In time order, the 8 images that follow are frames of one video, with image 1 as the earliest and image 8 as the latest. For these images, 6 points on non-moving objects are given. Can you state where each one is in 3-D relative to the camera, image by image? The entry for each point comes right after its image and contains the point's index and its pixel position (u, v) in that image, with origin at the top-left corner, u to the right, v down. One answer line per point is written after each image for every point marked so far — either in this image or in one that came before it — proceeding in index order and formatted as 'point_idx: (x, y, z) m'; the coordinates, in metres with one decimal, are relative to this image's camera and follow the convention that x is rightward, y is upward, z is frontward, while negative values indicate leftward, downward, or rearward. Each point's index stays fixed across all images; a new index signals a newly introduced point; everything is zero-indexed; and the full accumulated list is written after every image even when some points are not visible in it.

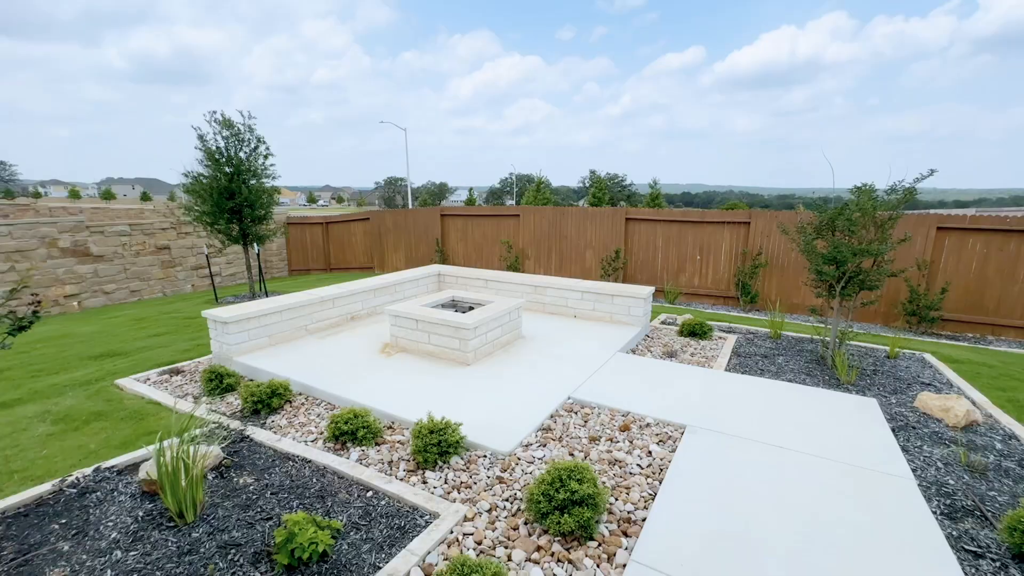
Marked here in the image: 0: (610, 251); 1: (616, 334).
0: (+2.0, +0.8, +9.3) m
1: (+1.2, -0.5, +5.4) m
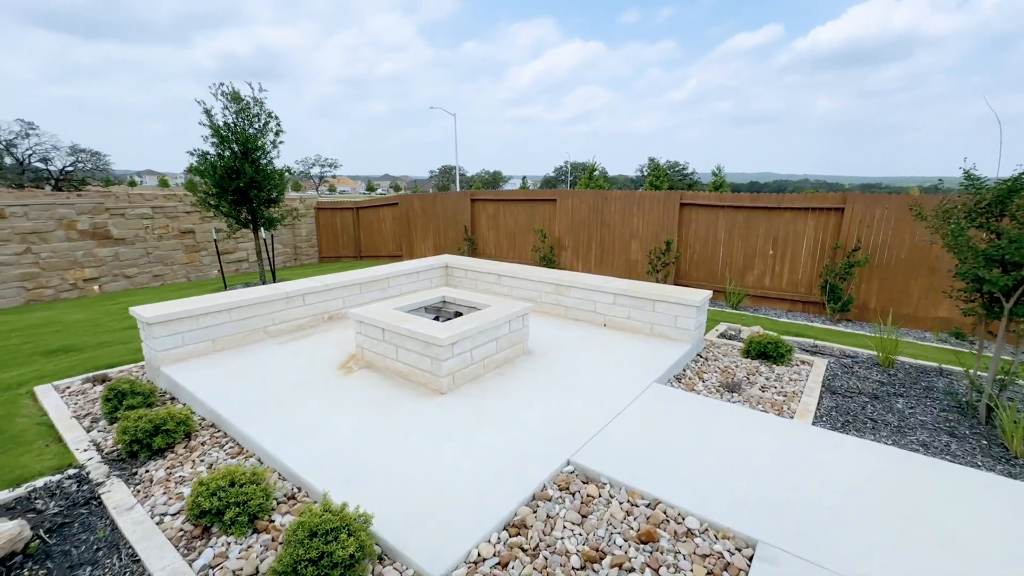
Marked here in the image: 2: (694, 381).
0: (+2.6, +0.8, +7.8) m
1: (+1.3, -0.6, +4.0) m
2: (+1.5, -0.8, +3.7) m
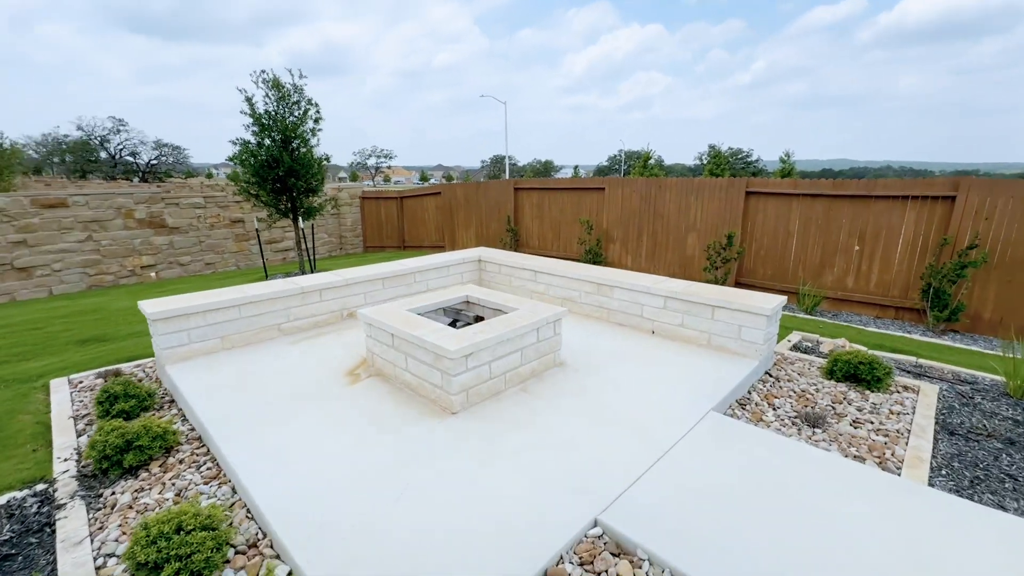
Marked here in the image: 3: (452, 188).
0: (+3.3, +0.8, +7.0) m
1: (+1.5, -0.6, +3.4) m
2: (+1.7, -0.8, +3.1) m
3: (-1.5, +2.5, +11.4) m
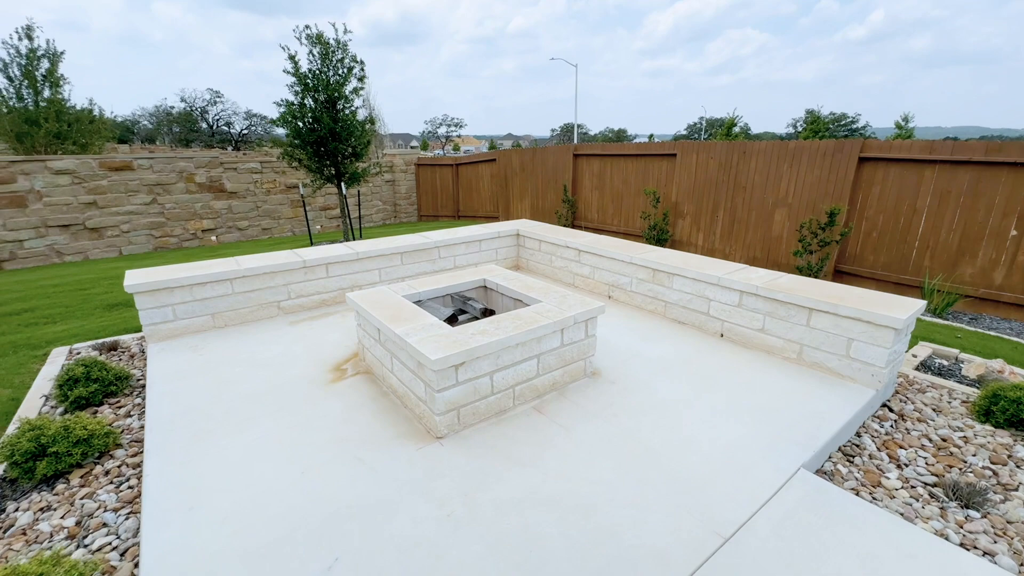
0: (+3.9, +1.0, +5.7) m
1: (+1.6, -0.6, +2.5) m
2: (+1.7, -0.8, +2.1) m
3: (-0.1, +3.2, +10.6) m
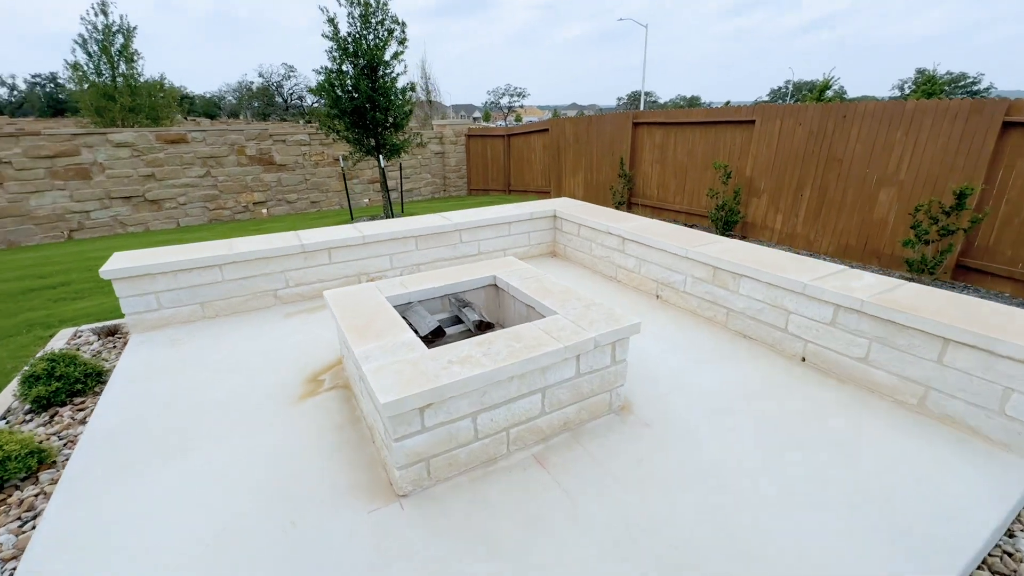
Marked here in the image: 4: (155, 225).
0: (+4.3, +1.0, +4.5) m
1: (+1.6, -0.7, +1.7) m
2: (+1.7, -1.0, +1.4) m
3: (+1.1, +3.6, +9.7) m
4: (-6.7, +1.2, +8.4) m
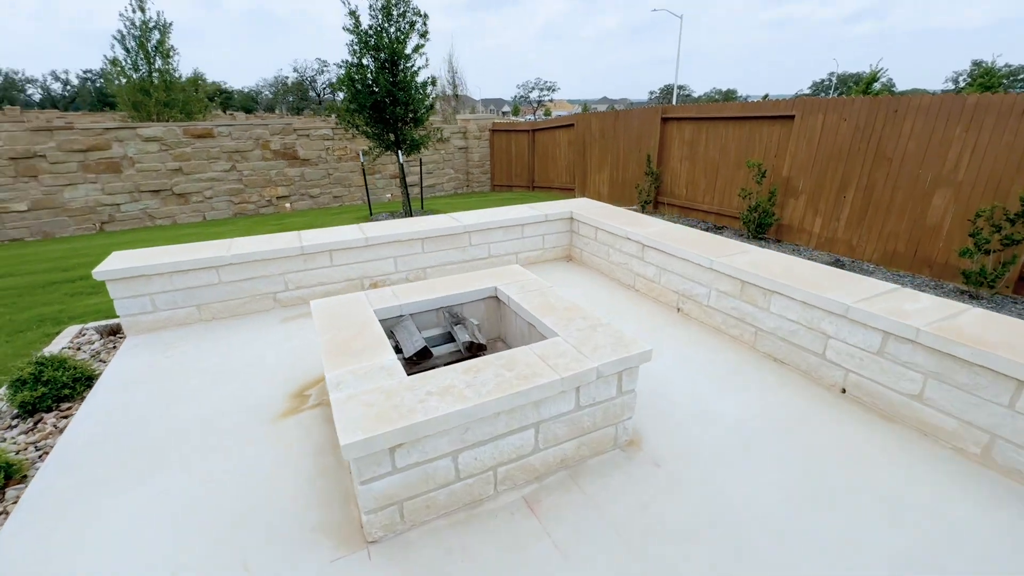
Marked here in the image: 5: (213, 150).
0: (+4.5, +0.8, +4.0) m
1: (+1.6, -0.8, +1.4) m
2: (+1.6, -1.1, +1.1) m
3: (+1.6, +3.6, +9.4) m
4: (-6.3, +1.3, +8.5) m
5: (-5.7, +2.6, +8.5) m
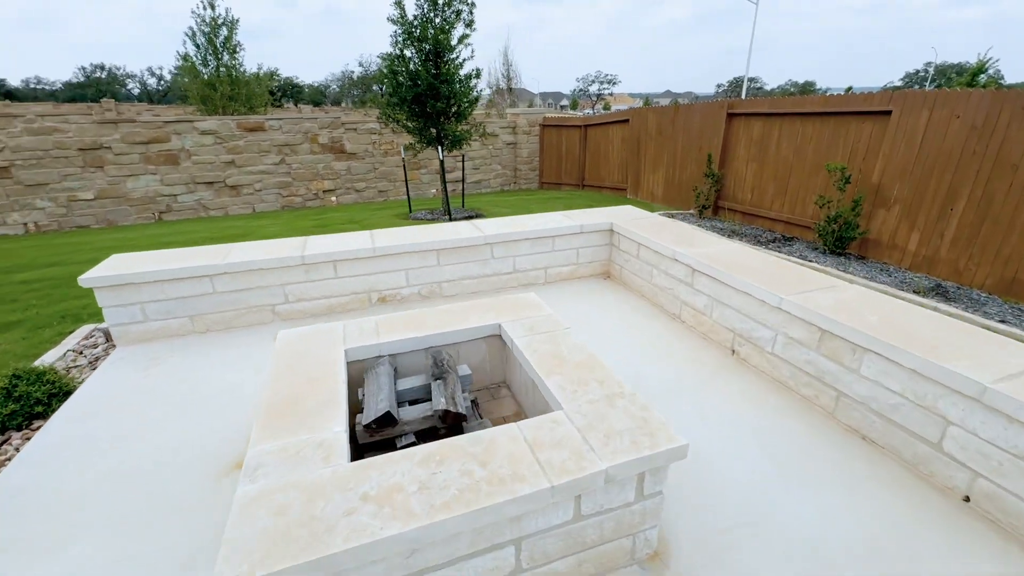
0: (+4.7, +0.5, +3.1) m
1: (+1.4, -1.0, +0.9) m
2: (+1.4, -1.3, +0.5) m
3: (+2.6, +3.4, +8.7) m
4: (-5.5, +1.5, +8.8) m
5: (-4.8, +2.8, +8.6) m
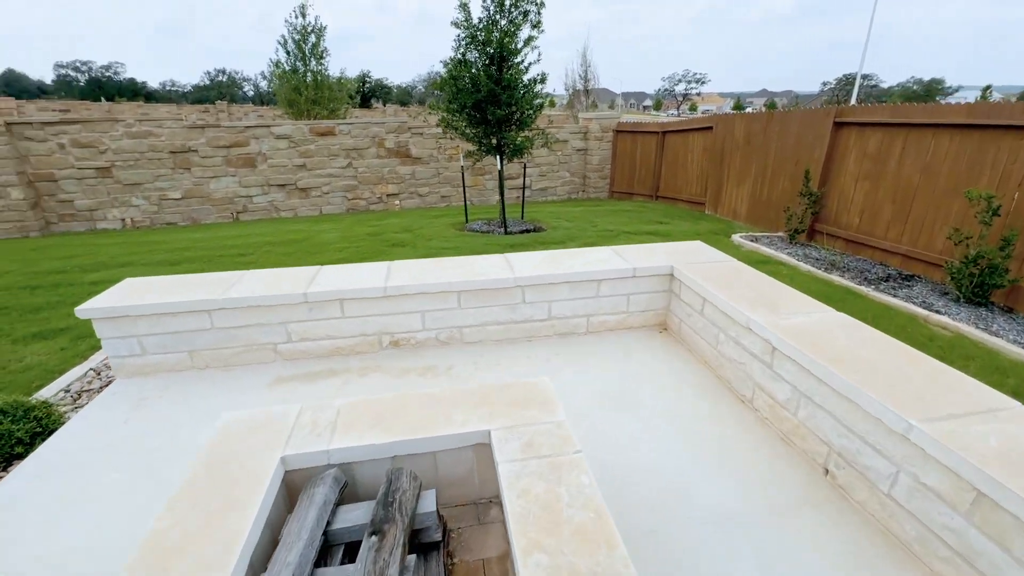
0: (+4.9, -0.1, +1.9) m
1: (+1.2, -1.4, +0.2) m
2: (+1.1, -1.7, -0.1) m
3: (+3.8, +2.9, +7.8) m
4: (-4.2, +1.6, +9.0) m
5: (-3.5, +2.8, +8.8) m
